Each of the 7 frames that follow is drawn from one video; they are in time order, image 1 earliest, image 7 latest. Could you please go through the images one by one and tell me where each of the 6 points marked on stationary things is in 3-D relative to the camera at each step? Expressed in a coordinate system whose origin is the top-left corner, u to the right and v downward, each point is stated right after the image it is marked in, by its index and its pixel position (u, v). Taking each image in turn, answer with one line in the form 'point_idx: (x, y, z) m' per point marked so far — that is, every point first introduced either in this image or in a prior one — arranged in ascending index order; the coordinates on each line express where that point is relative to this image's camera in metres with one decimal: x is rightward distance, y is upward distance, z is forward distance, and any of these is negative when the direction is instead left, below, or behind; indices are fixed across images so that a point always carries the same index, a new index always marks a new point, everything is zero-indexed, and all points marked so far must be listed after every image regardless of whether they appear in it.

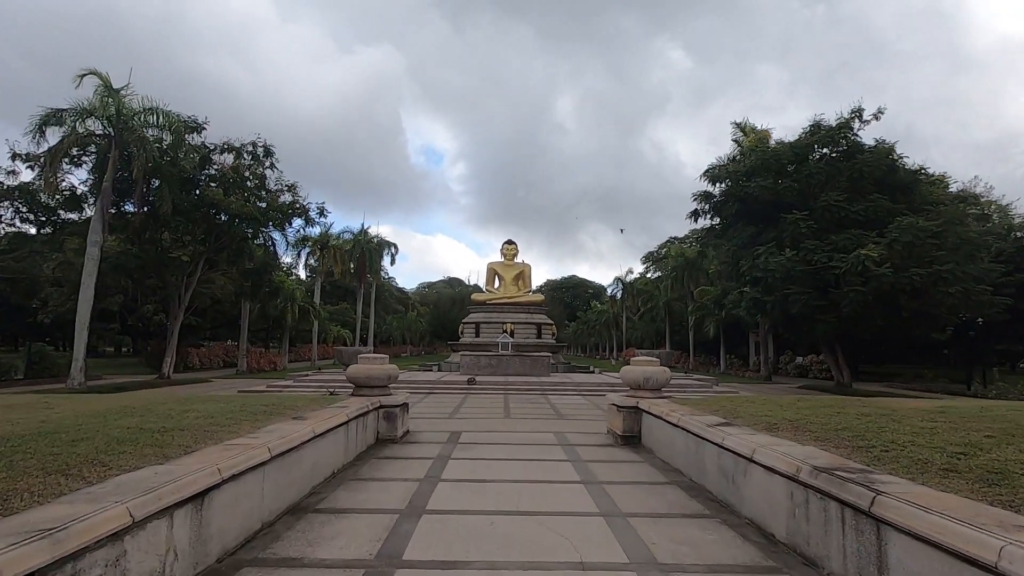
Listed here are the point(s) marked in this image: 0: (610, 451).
0: (+1.3, -2.2, +7.8) m
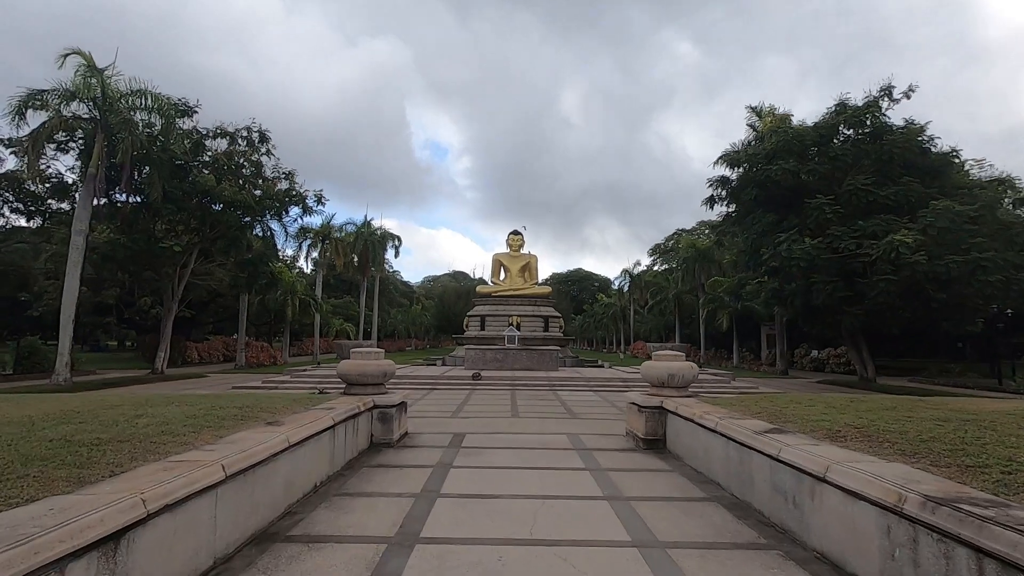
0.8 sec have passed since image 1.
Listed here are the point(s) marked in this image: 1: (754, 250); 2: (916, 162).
0: (+1.4, -2.0, +6.9) m
1: (+7.8, +1.2, +18.6) m
2: (+11.8, +3.7, +16.9) m
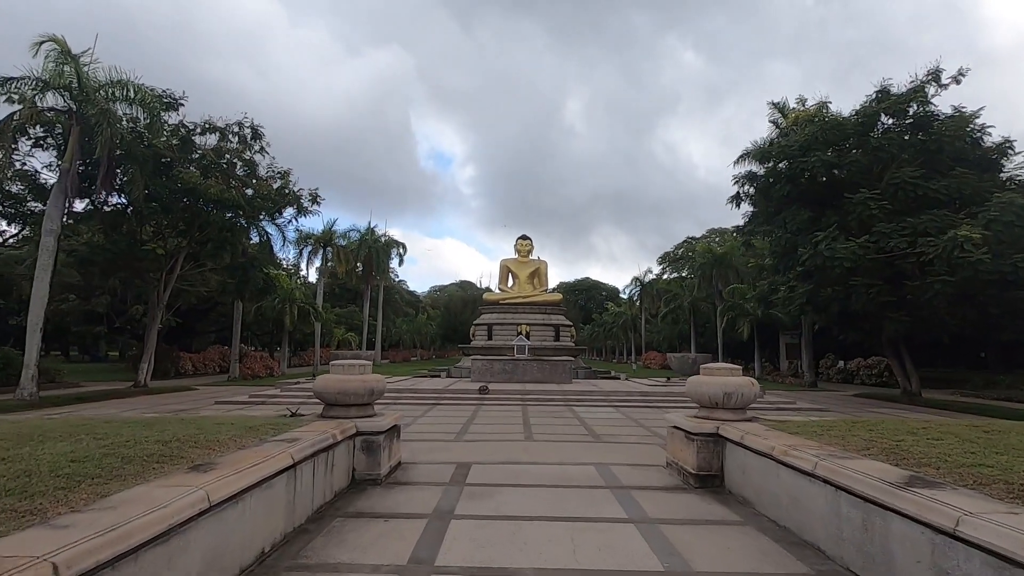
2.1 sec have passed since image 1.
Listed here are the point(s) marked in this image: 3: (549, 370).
0: (+1.6, -2.0, +5.4) m
1: (+8.1, +1.1, +17.0) m
2: (+12.1, +3.6, +15.4) m
3: (+1.2, -2.7, +19.4) m
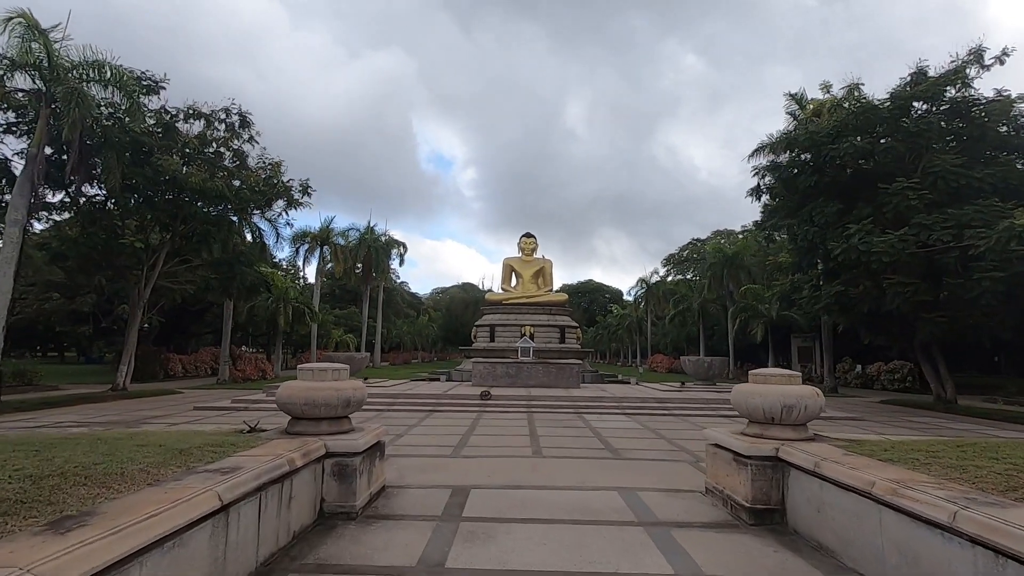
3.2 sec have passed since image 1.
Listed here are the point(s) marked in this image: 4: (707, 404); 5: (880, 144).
0: (+1.7, -1.9, +4.2) m
1: (+8.2, +1.1, +15.8) m
2: (+12.2, +3.6, +14.1) m
3: (+1.3, -2.7, +18.2) m
4: (+4.8, -2.9, +14.2) m
5: (+9.1, +3.6, +14.4) m
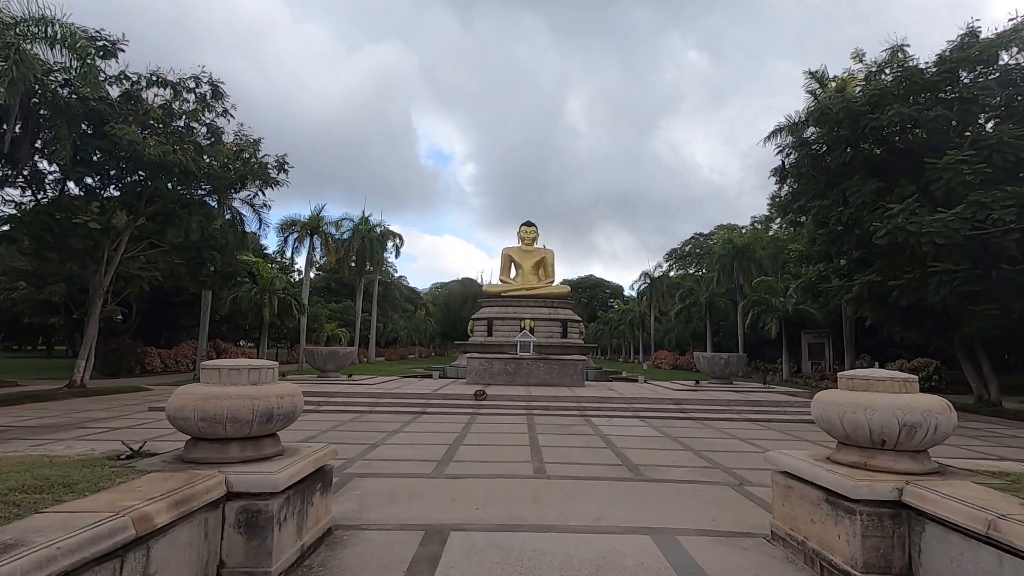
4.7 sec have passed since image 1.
0: (+1.6, -1.7, +2.6) m
1: (+8.2, +1.4, +14.2) m
2: (+12.2, +3.9, +12.5) m
3: (+1.3, -2.4, +16.6) m
4: (+4.7, -2.6, +12.6) m
5: (+9.1, +3.8, +12.8) m
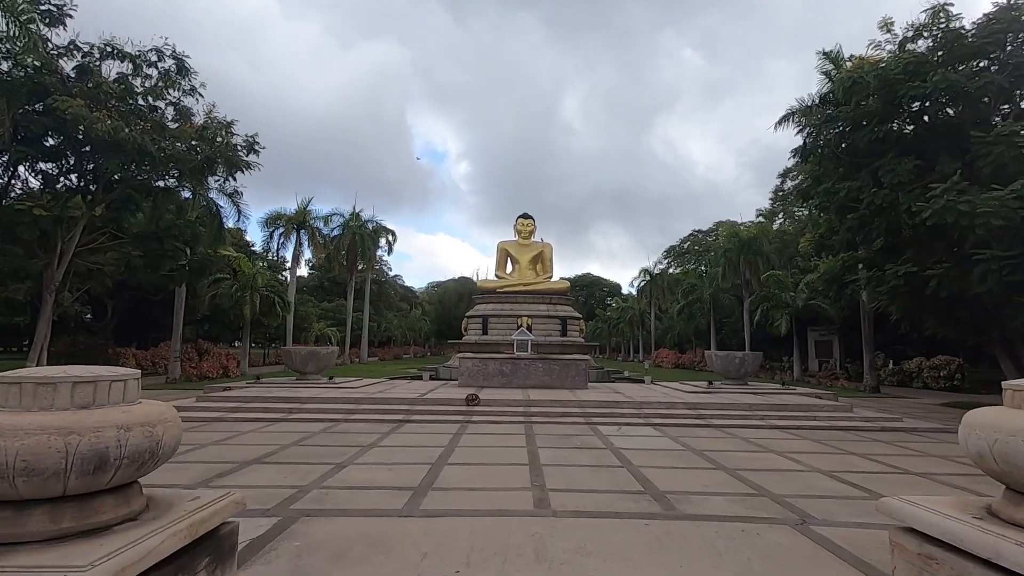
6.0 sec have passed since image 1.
0: (+1.6, -1.5, +1.2) m
1: (+8.1, +1.6, +12.9) m
2: (+12.1, +4.1, +11.2) m
3: (+1.2, -2.2, +15.2) m
4: (+4.7, -2.4, +11.2) m
5: (+9.0, +4.0, +11.4) m
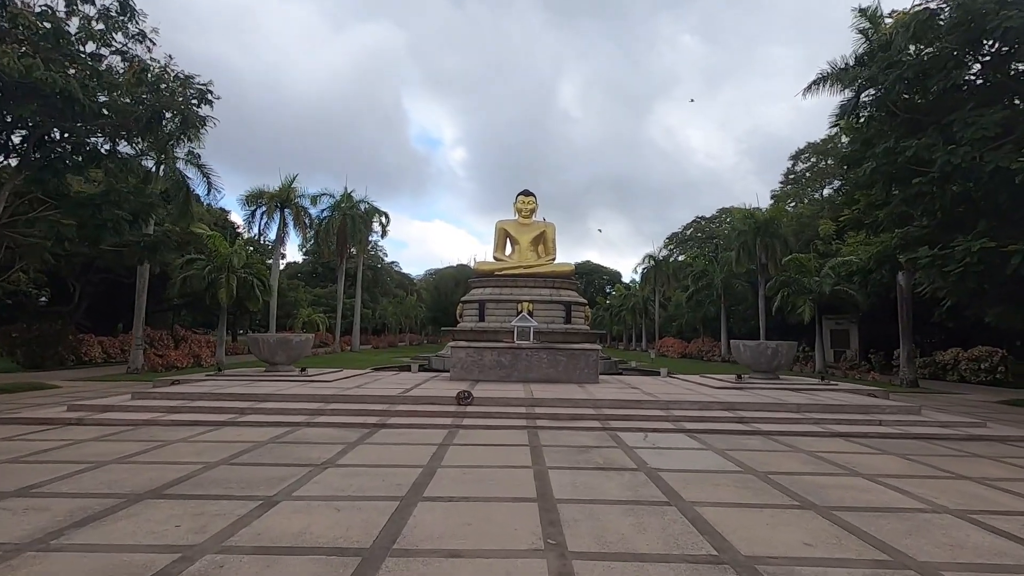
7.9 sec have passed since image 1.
0: (+1.7, -1.3, -0.8) m
1: (+8.1, +2.0, +10.8) m
2: (+12.1, +4.4, +9.1) m
3: (+1.2, -1.7, +13.2) m
4: (+4.7, -2.0, +9.2) m
5: (+9.0, +4.4, +9.3) m
